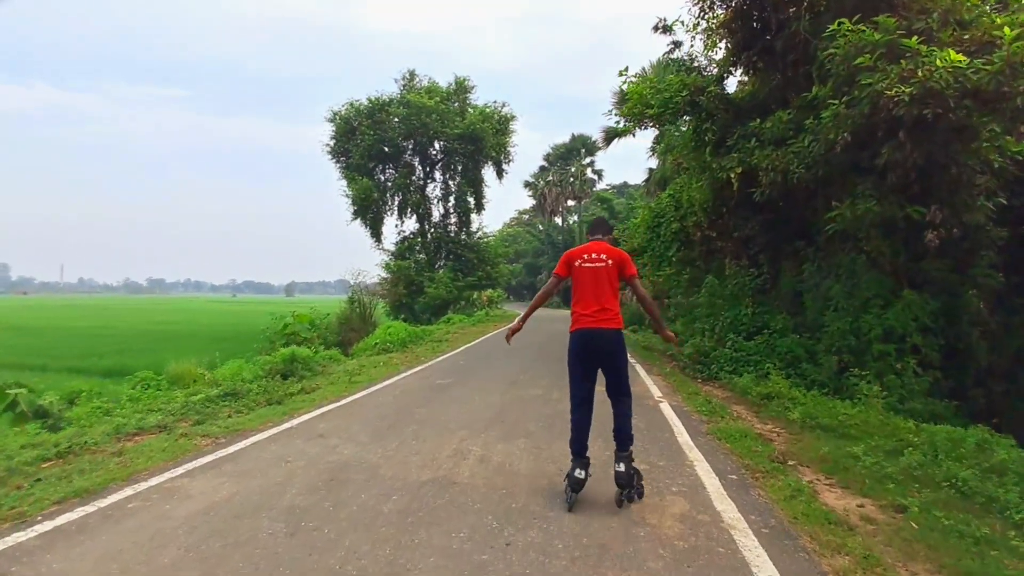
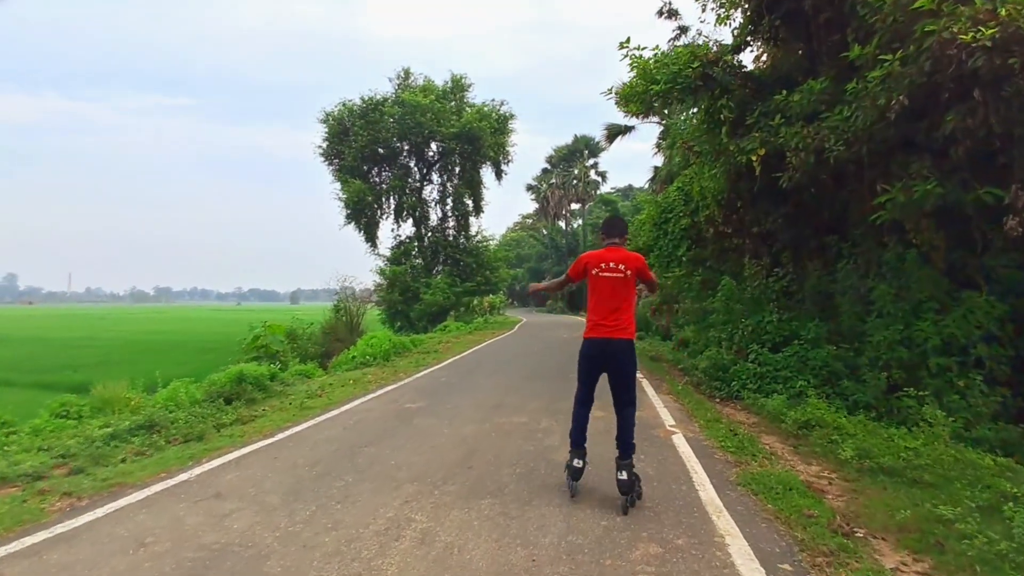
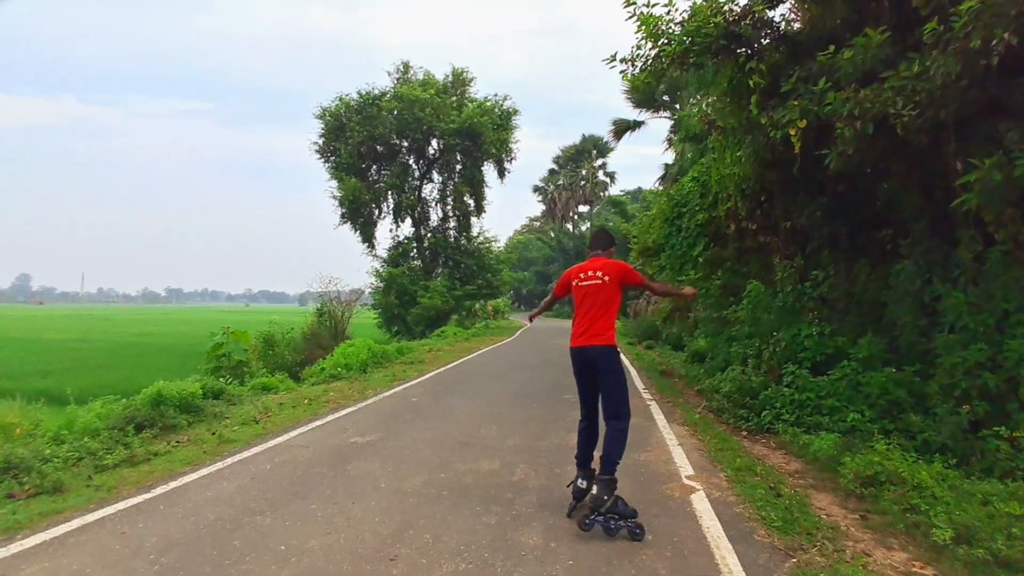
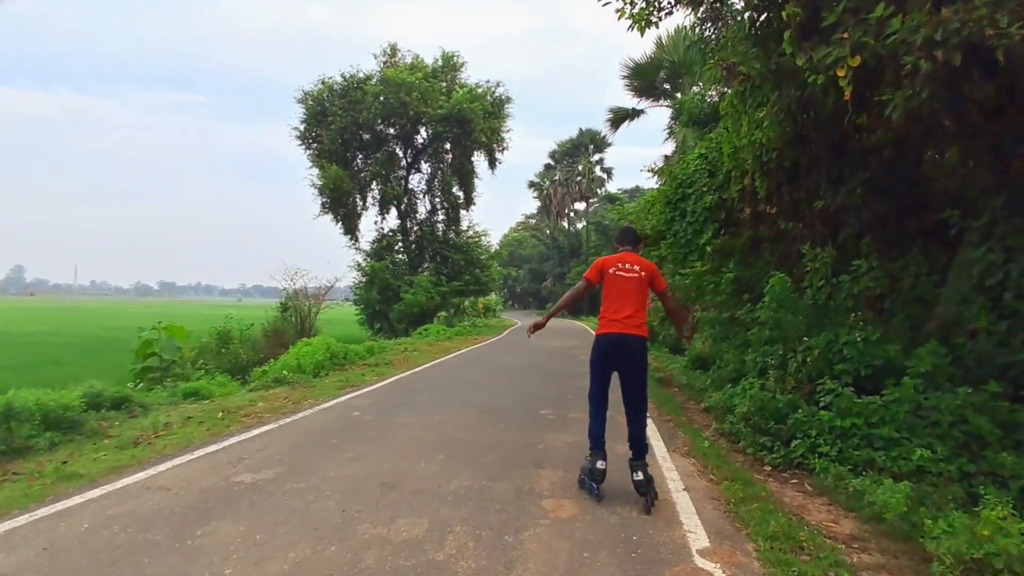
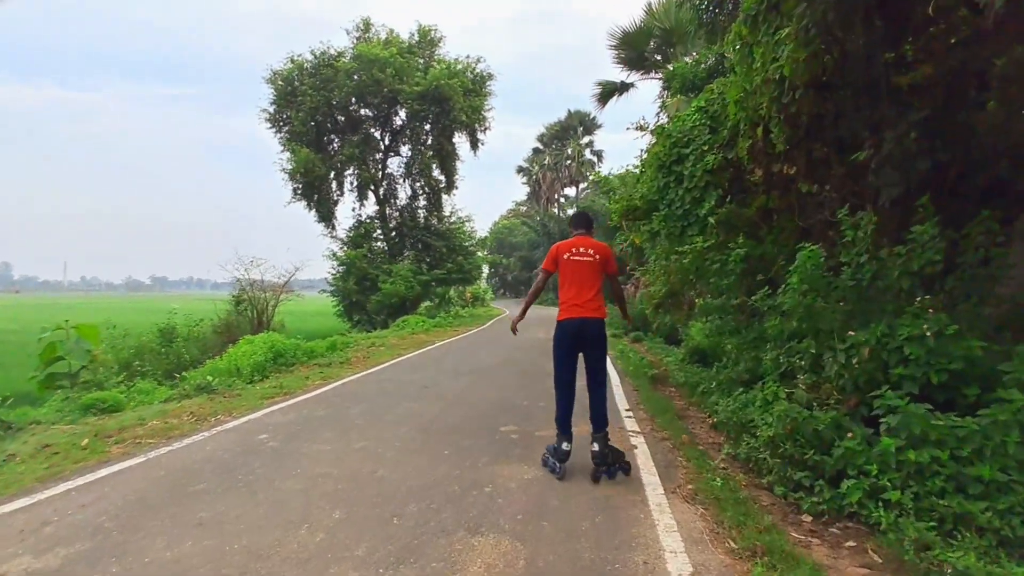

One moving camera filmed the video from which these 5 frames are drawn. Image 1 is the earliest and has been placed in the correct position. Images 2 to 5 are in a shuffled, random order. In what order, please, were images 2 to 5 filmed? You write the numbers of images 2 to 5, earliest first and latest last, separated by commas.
2, 3, 4, 5
